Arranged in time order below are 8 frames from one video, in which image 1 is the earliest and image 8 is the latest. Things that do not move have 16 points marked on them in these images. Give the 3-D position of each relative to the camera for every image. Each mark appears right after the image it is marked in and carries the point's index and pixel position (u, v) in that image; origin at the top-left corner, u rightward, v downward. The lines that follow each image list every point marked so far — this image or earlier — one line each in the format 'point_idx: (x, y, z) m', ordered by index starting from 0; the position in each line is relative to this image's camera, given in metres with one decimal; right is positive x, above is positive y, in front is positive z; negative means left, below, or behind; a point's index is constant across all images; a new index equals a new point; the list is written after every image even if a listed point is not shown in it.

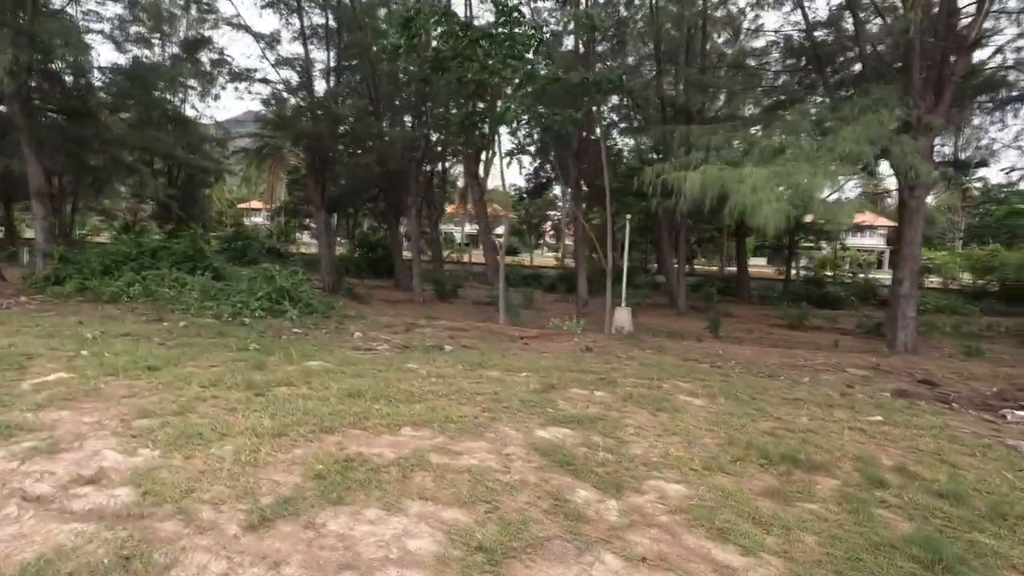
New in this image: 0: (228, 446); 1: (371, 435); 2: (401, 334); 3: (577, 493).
0: (-2.6, -1.5, +5.0) m
1: (-1.4, -1.5, +5.4) m
2: (-2.5, -1.1, +12.3) m
3: (+0.5, -1.7, +4.4) m
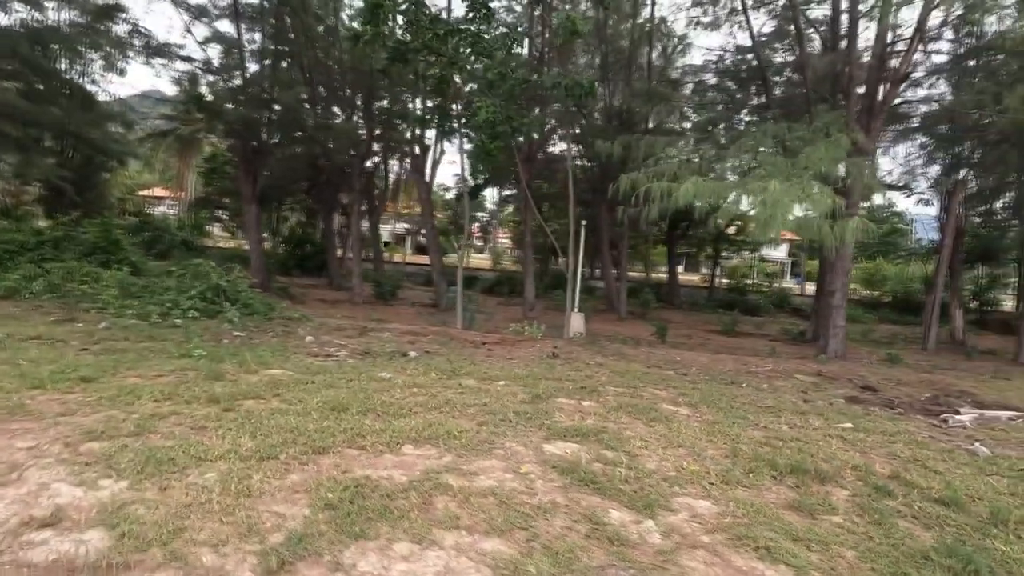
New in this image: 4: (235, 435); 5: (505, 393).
0: (-2.4, -1.5, +4.3) m
1: (-1.3, -1.5, +4.9) m
2: (-3.3, -1.1, +11.6) m
3: (+0.8, -1.8, +4.2) m
4: (-2.6, -1.4, +5.1) m
5: (-0.1, -1.5, +7.5) m
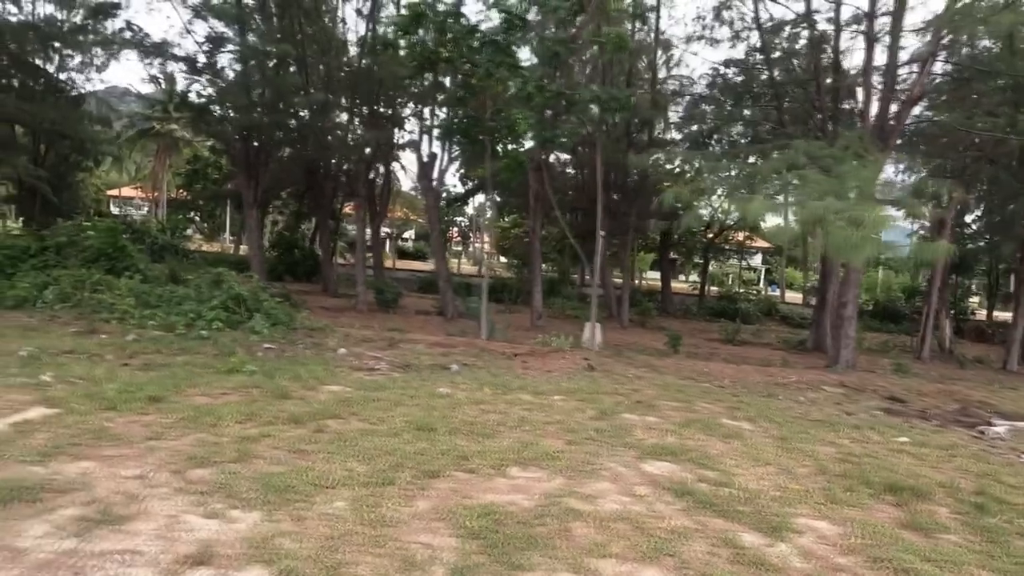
0: (-1.3, -1.7, +4.2) m
1: (-0.3, -1.7, +4.9) m
2: (-2.6, -1.3, +11.4) m
3: (+1.9, -2.0, +4.2) m
4: (-1.6, -1.6, +4.9) m
5: (+0.8, -1.7, +7.5) m
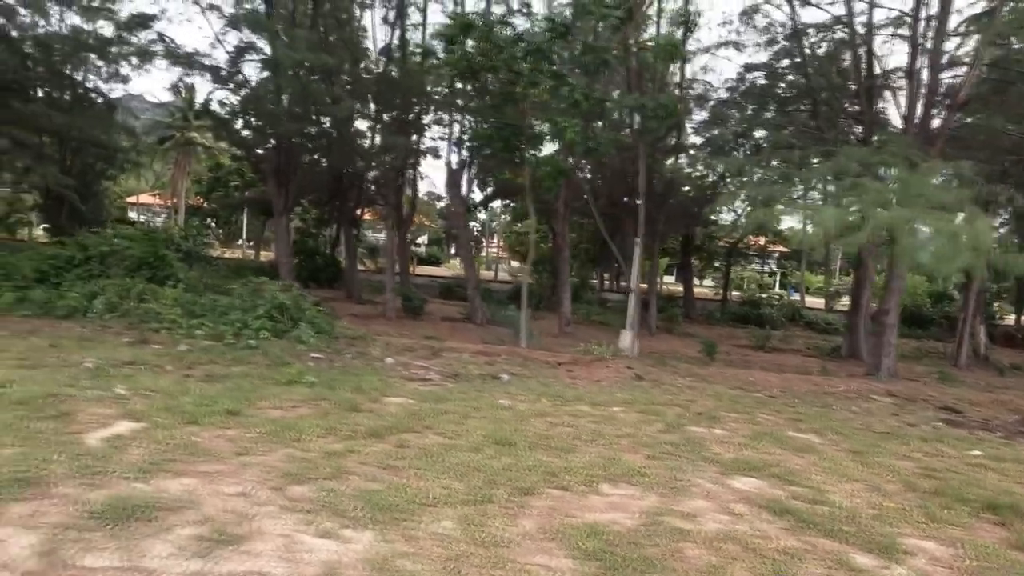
0: (-0.5, -1.8, +4.2) m
1: (+0.6, -1.9, +4.8) m
2: (-1.7, -1.5, +11.4) m
3: (+2.7, -2.1, +4.2) m
4: (-0.7, -1.7, +4.9) m
5: (+1.7, -1.9, +7.4) m
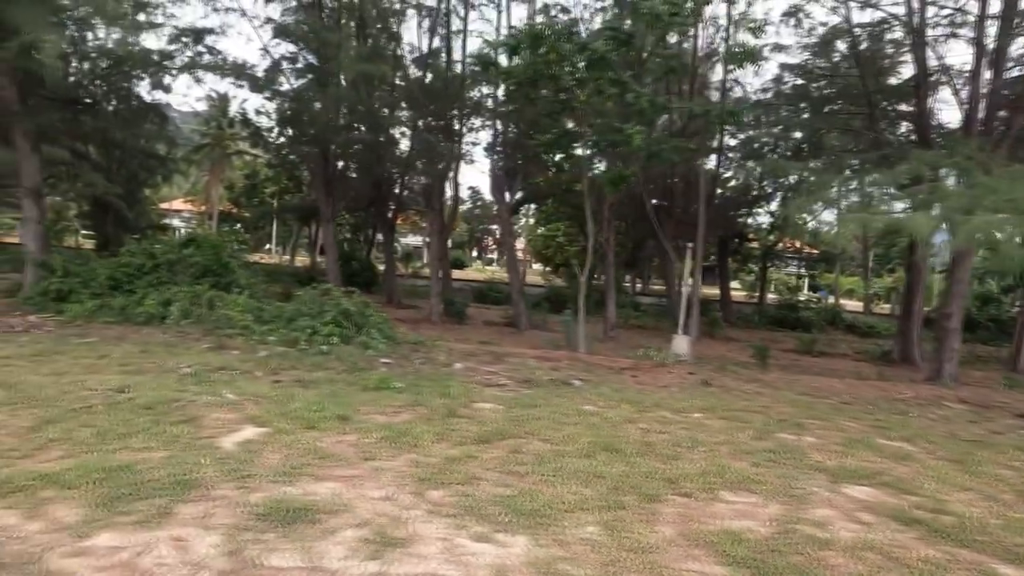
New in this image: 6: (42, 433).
0: (+0.6, -1.9, +4.3) m
1: (+1.7, -2.0, +4.9) m
2: (-0.3, -1.7, +11.5) m
3: (+3.8, -2.2, +4.2) m
4: (+0.4, -1.8, +5.0) m
5: (+3.0, -2.0, +7.5) m
6: (-4.7, -1.4, +5.3) m
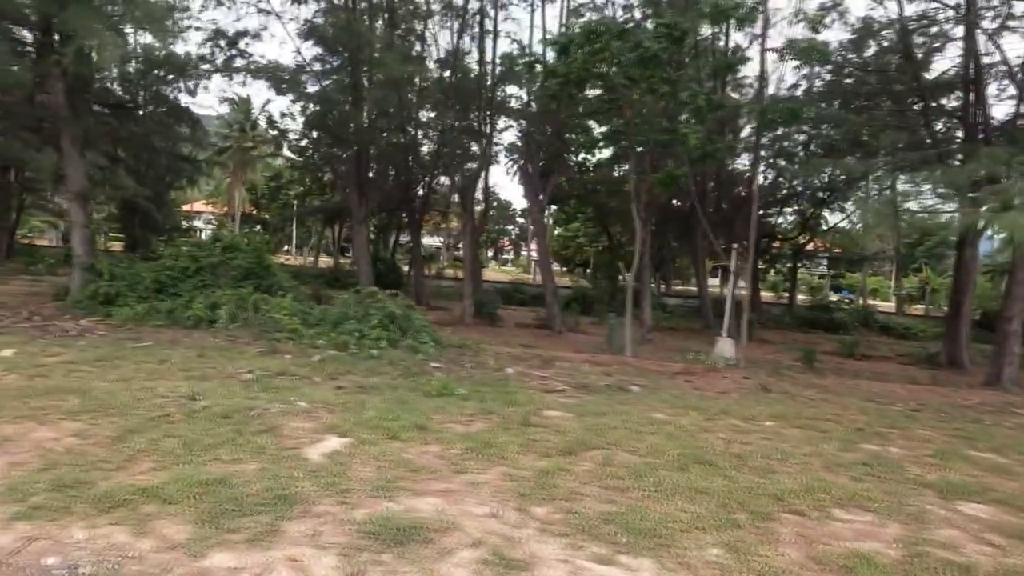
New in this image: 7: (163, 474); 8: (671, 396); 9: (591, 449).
0: (+1.5, -2.0, +4.1) m
1: (+2.6, -2.0, +4.6) m
2: (+0.8, -1.7, +11.3) m
3: (+4.7, -2.3, +3.9) m
4: (+1.3, -1.9, +4.8) m
5: (+4.0, -2.0, +7.2) m
6: (-3.7, -1.5, +5.2) m
7: (-3.0, -1.6, +4.6) m
8: (+2.8, -1.9, +9.5) m
9: (+0.9, -1.8, +5.9) m
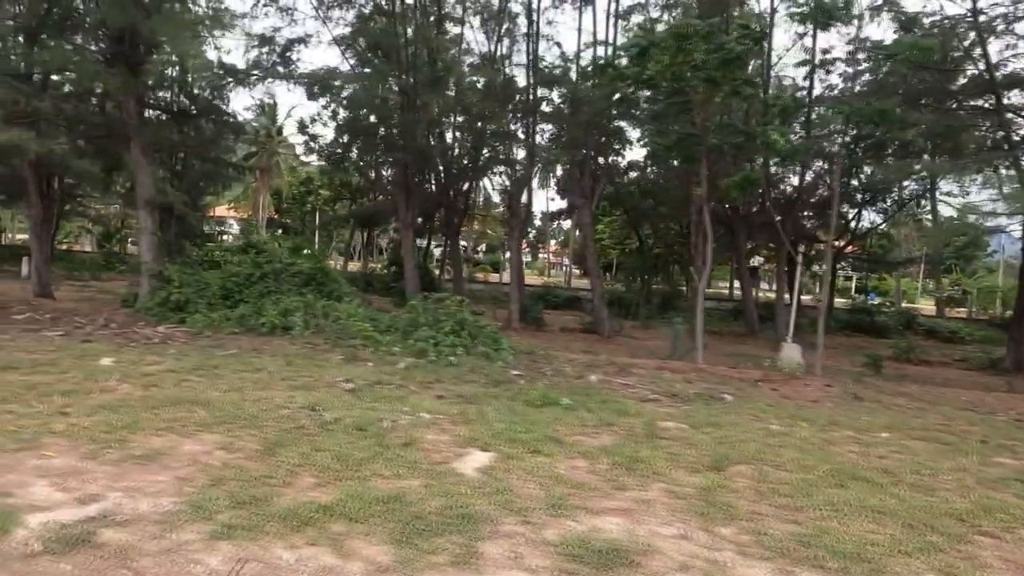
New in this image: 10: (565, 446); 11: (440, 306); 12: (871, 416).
0: (+3.0, -2.1, +3.9) m
1: (+4.1, -2.1, +4.4) m
2: (+2.4, -1.8, +11.1) m
3: (+6.2, -2.3, +3.6) m
4: (+2.8, -2.0, +4.6) m
5: (+5.5, -2.1, +7.0) m
6: (-2.2, -1.6, +5.2) m
7: (-1.5, -1.7, +4.5) m
8: (+4.4, -2.0, +9.3) m
9: (+2.4, -1.9, +5.8) m
10: (+0.5, -1.7, +5.9) m
11: (-1.8, -0.5, +13.3) m
12: (+5.9, -2.1, +8.9) m
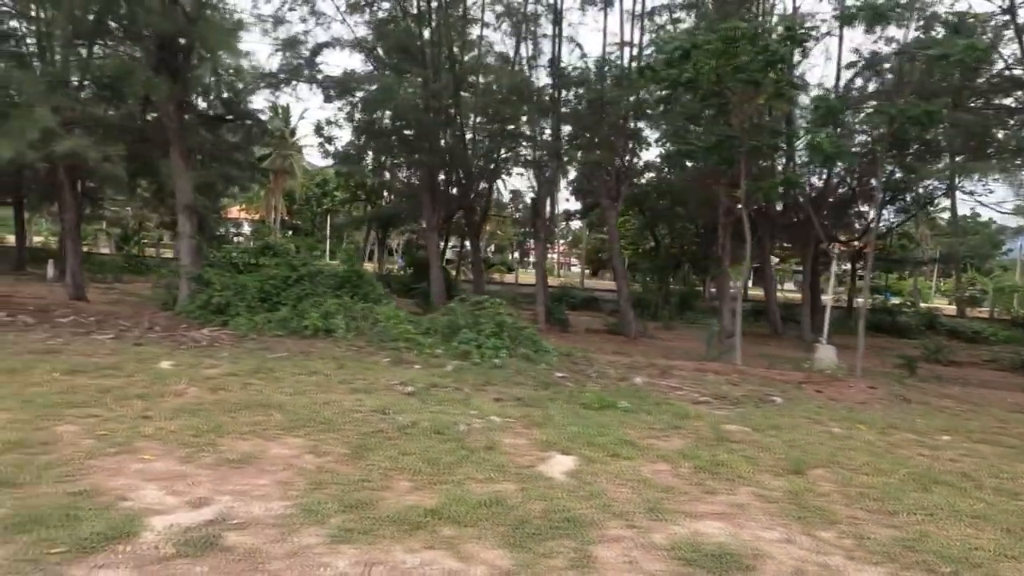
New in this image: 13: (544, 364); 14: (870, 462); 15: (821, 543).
0: (+3.8, -2.1, +3.9) m
1: (+5.0, -2.2, +4.4) m
2: (+3.4, -1.9, +11.2) m
3: (+7.0, -2.4, +3.6) m
4: (+3.7, -2.0, +4.6) m
5: (+6.4, -2.2, +6.9) m
6: (-1.4, -1.7, +5.2) m
7: (-0.7, -1.8, +4.6) m
8: (+5.3, -2.1, +9.3) m
9: (+3.3, -1.9, +5.8) m
10: (+1.4, -1.8, +5.9) m
11: (-0.9, -0.5, +13.3) m
12: (+6.8, -2.2, +8.9) m
13: (+0.7, -1.6, +11.3) m
14: (+4.0, -2.0, +6.1) m
15: (+2.4, -2.0, +4.2) m
